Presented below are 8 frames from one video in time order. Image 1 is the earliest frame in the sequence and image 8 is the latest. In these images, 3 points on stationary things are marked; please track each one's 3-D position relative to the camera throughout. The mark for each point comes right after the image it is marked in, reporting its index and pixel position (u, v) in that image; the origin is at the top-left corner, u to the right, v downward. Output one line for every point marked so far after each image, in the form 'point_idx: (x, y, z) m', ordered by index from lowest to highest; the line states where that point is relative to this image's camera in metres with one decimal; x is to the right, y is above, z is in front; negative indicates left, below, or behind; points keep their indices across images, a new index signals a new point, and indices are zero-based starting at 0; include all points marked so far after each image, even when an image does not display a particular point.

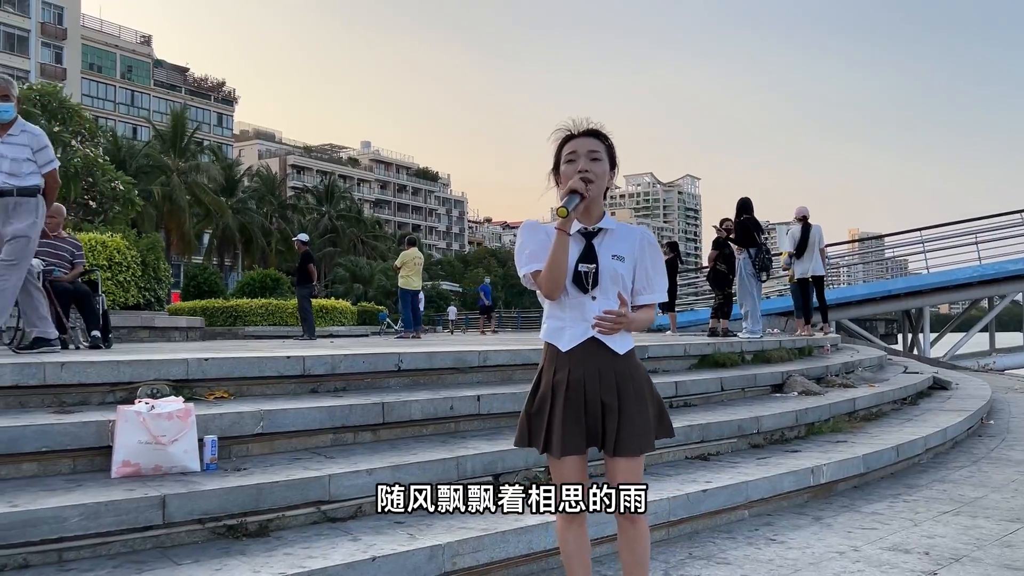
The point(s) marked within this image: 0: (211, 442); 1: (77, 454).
0: (-1.4, -0.7, +4.0) m
1: (-2.0, -0.7, +3.9) m
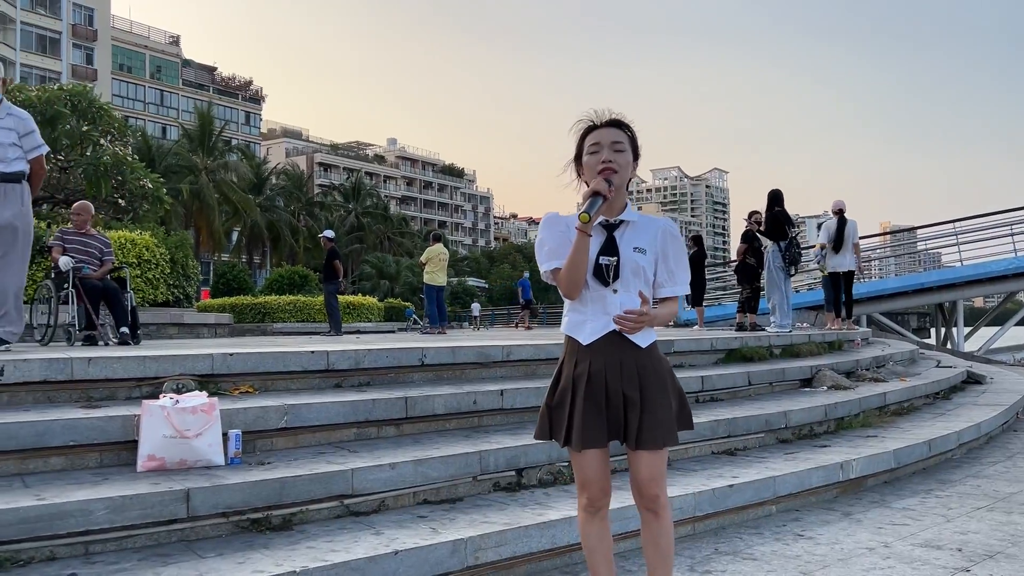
0: (-1.3, -0.7, +4.1) m
1: (-1.8, -0.7, +3.9) m
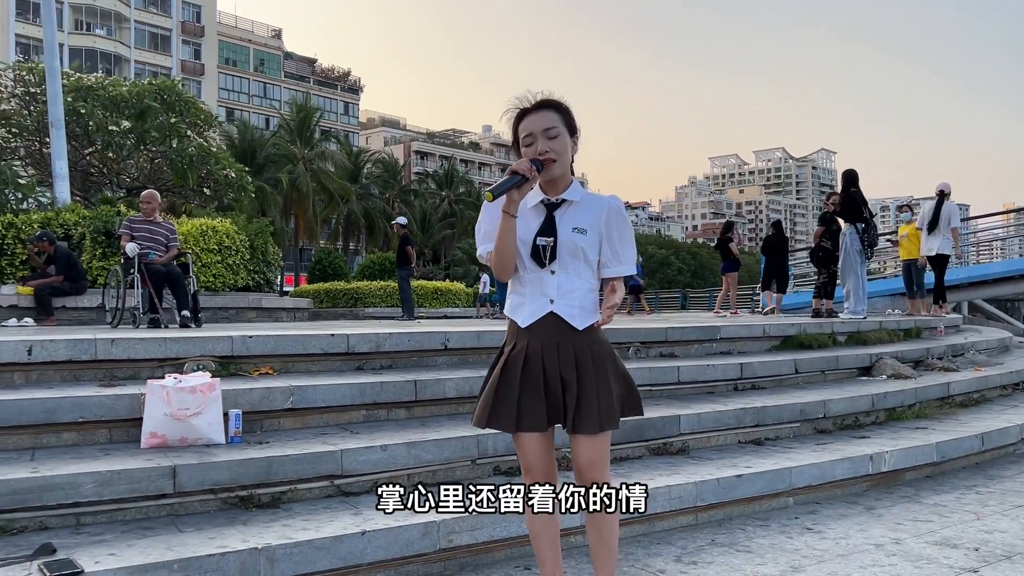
0: (-1.3, -0.6, +4.2) m
1: (-1.9, -0.6, +4.1) m
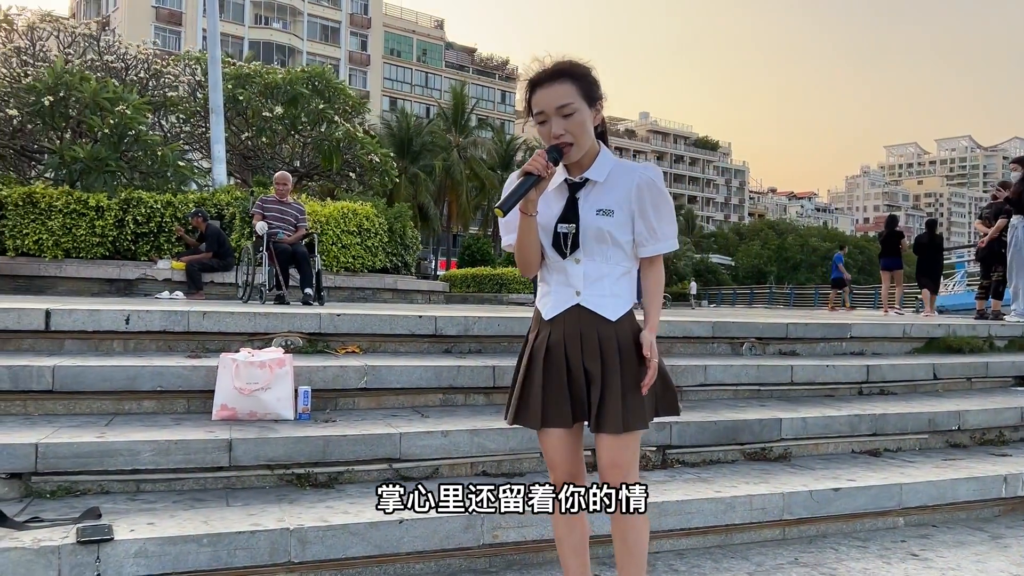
0: (-1.0, -0.5, +4.2) m
1: (-1.6, -0.5, +4.2) m
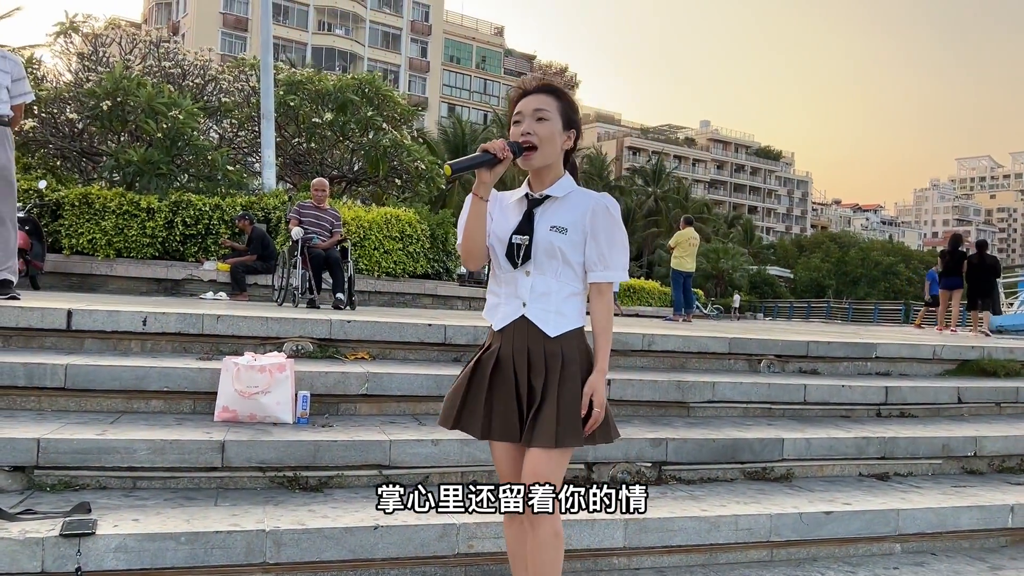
0: (-1.0, -0.5, +4.3) m
1: (-1.6, -0.5, +4.3) m
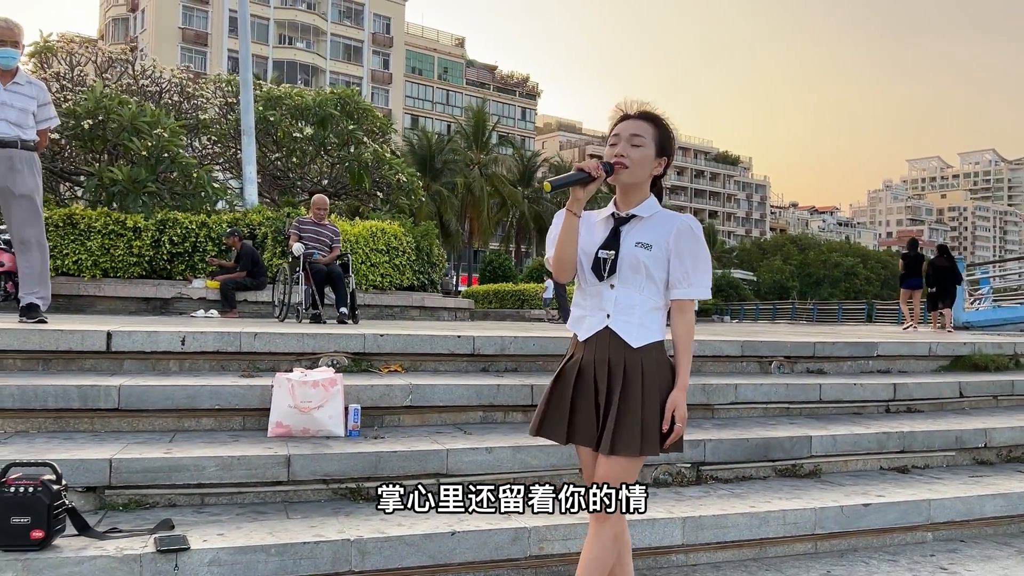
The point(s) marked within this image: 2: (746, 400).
0: (-0.8, -0.6, +4.4) m
1: (-1.4, -0.6, +4.4) m
2: (+1.5, -0.7, +5.6) m
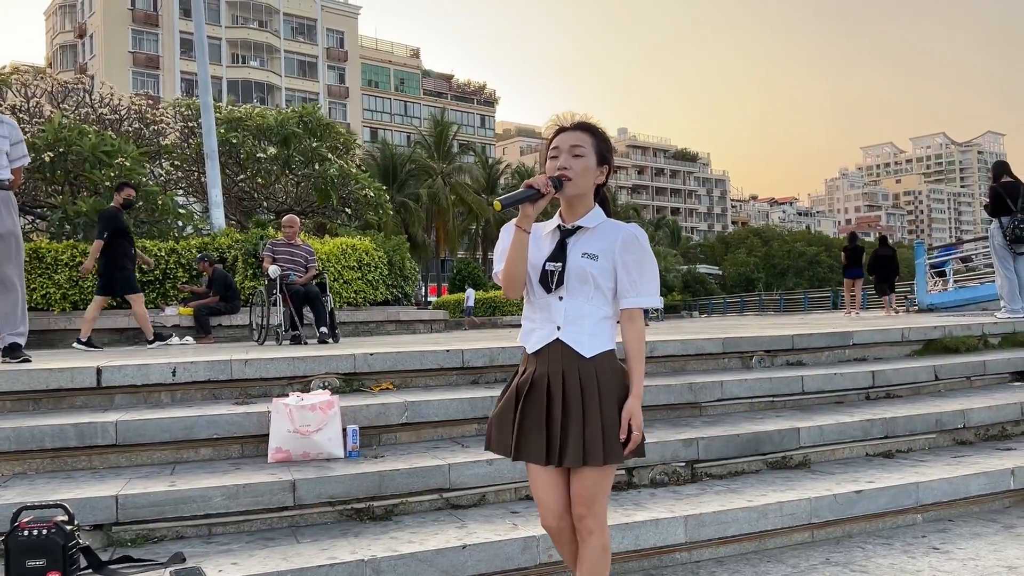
0: (-0.8, -0.7, +4.4) m
1: (-1.4, -0.8, +4.4) m
2: (+1.5, -0.7, +5.7) m
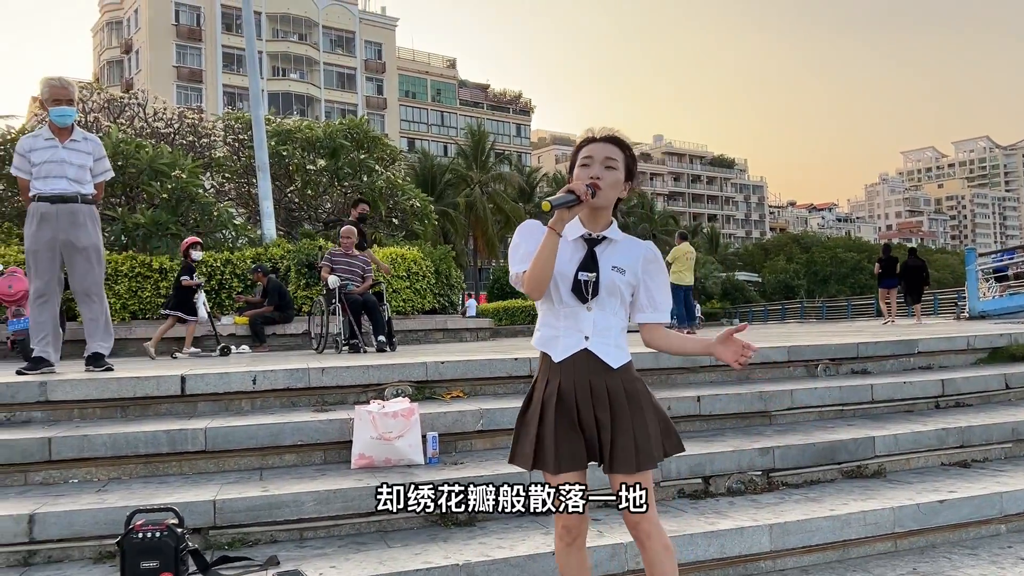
0: (-0.4, -0.8, +4.5) m
1: (-1.0, -0.8, +4.5) m
2: (+1.9, -0.8, +5.7) m
